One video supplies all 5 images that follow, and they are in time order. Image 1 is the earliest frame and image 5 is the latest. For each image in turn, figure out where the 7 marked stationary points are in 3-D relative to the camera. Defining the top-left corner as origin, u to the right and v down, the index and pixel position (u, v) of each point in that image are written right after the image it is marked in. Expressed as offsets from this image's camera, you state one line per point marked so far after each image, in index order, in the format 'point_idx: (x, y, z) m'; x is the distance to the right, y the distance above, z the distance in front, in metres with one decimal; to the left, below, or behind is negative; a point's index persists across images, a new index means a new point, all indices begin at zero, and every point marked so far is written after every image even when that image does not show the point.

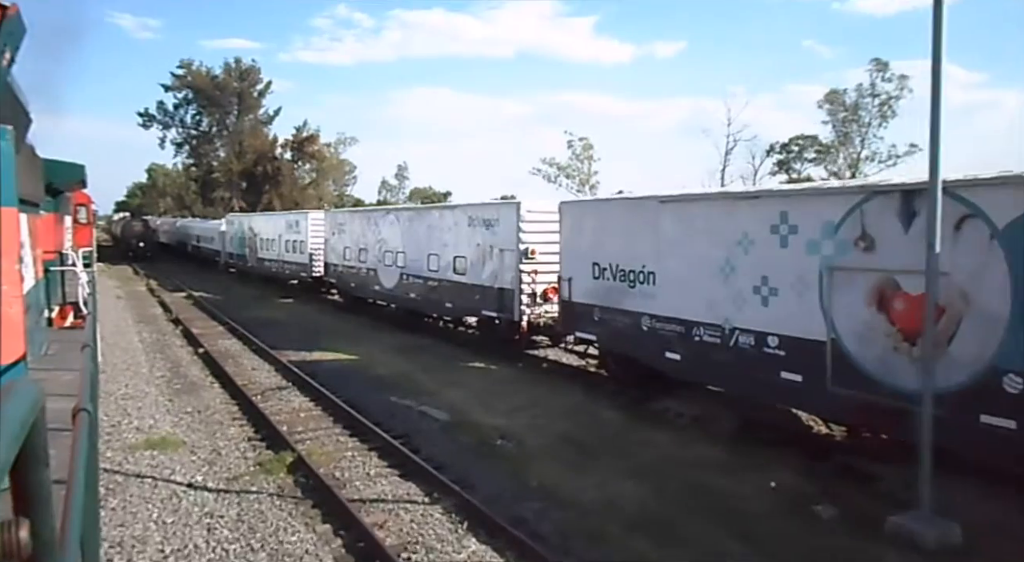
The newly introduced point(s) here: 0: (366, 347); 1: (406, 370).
0: (-3.2, -1.4, +15.0) m
1: (-2.0, -1.7, +13.2) m
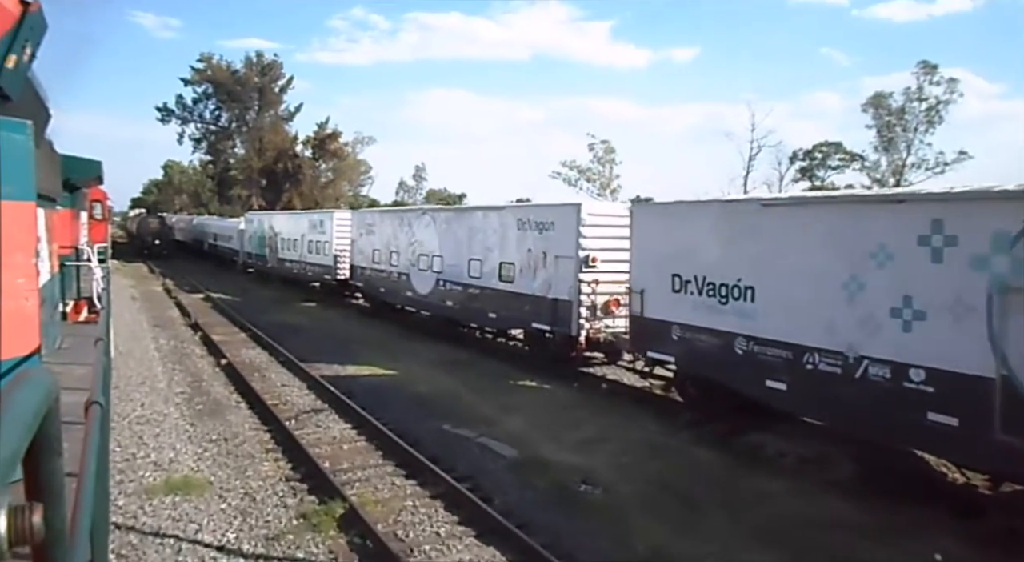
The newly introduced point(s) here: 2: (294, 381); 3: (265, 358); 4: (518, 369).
0: (-2.1, -1.6, +13.7) m
1: (-1.0, -1.8, +11.8) m
2: (-3.6, -1.6, +11.5) m
3: (-4.7, -1.5, +13.4) m
4: (+0.1, -1.7, +13.5) m
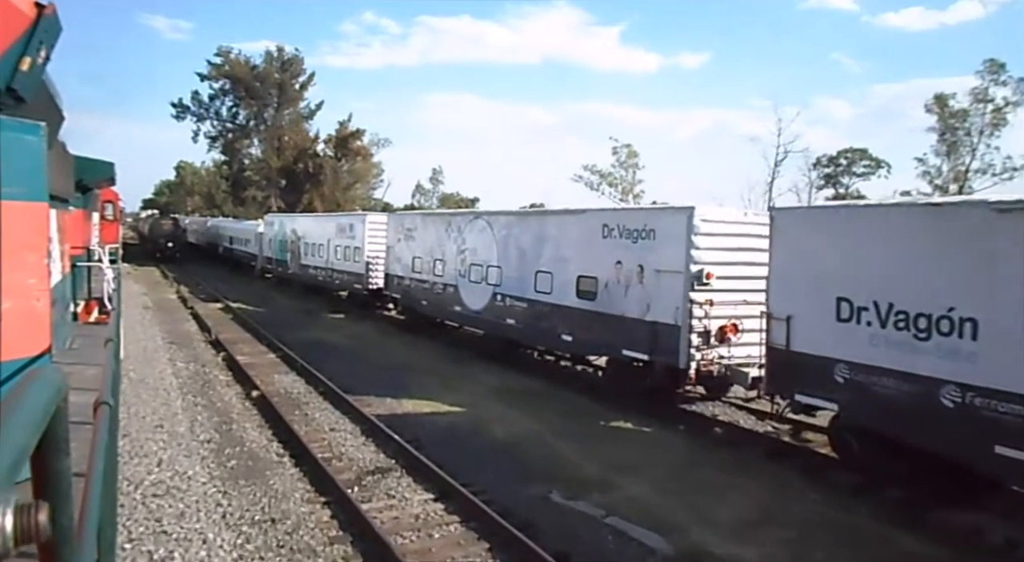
0: (-0.8, -1.8, +11.4) m
1: (+0.3, -2.1, +9.5) m
2: (-2.2, -1.9, +9.3) m
3: (-3.4, -1.7, +11.2) m
4: (+1.5, -2.0, +11.3) m
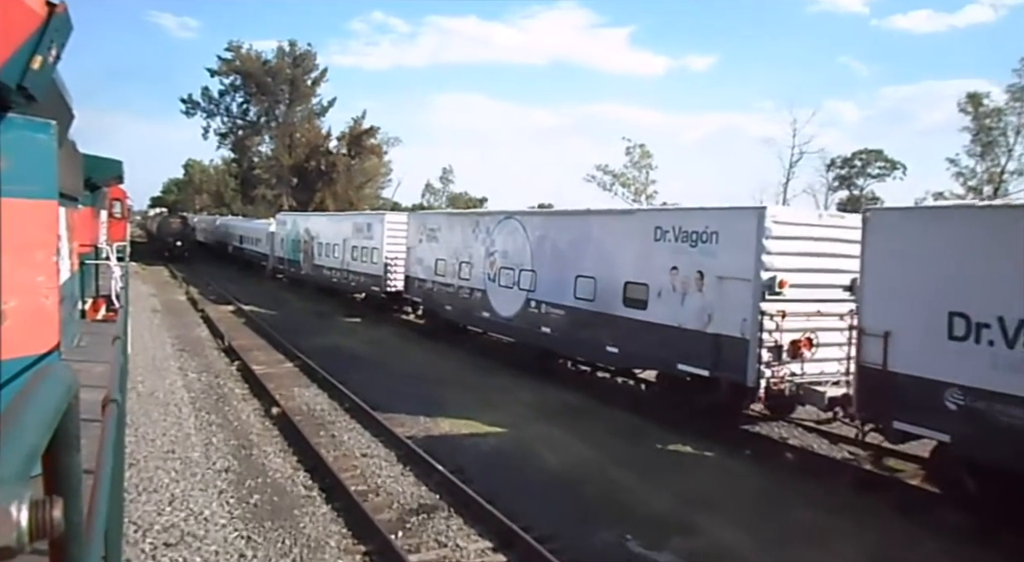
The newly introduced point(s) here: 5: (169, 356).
0: (-0.1, -1.9, +10.4) m
1: (+1.0, -2.2, +8.5) m
2: (-1.6, -2.0, +8.3) m
3: (-2.7, -1.8, +10.2) m
4: (+2.1, -2.1, +10.3) m
5: (-6.4, -1.4, +13.0) m
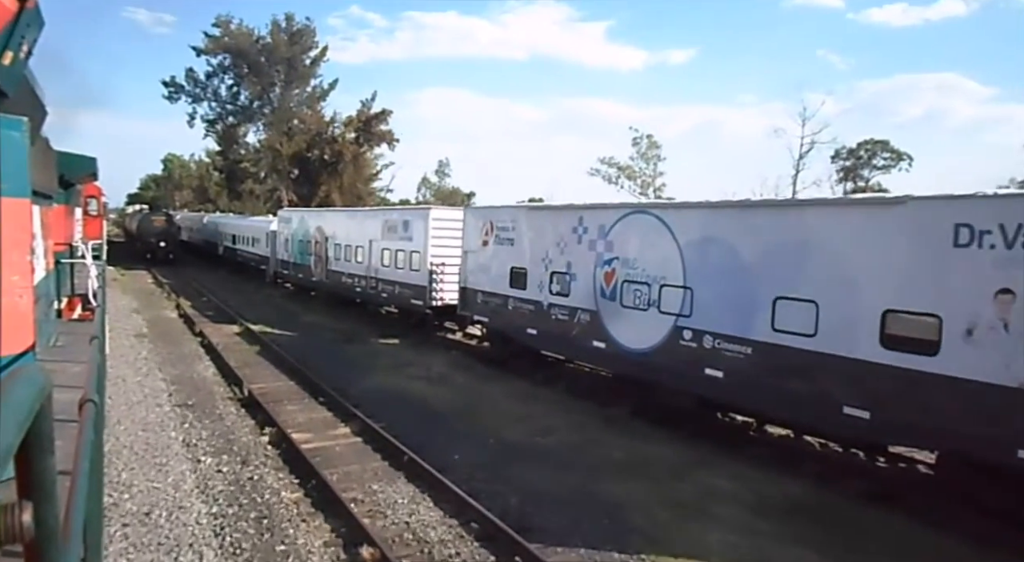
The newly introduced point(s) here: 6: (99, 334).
0: (+2.0, -2.2, +6.4) m
1: (+3.1, -2.5, +4.6) m
2: (+0.5, -2.3, +4.3) m
3: (-0.6, -2.1, +6.1) m
4: (+4.2, -2.4, +6.3) m
5: (-4.4, -1.7, +8.9) m
6: (-5.3, -0.9, +8.8) m
